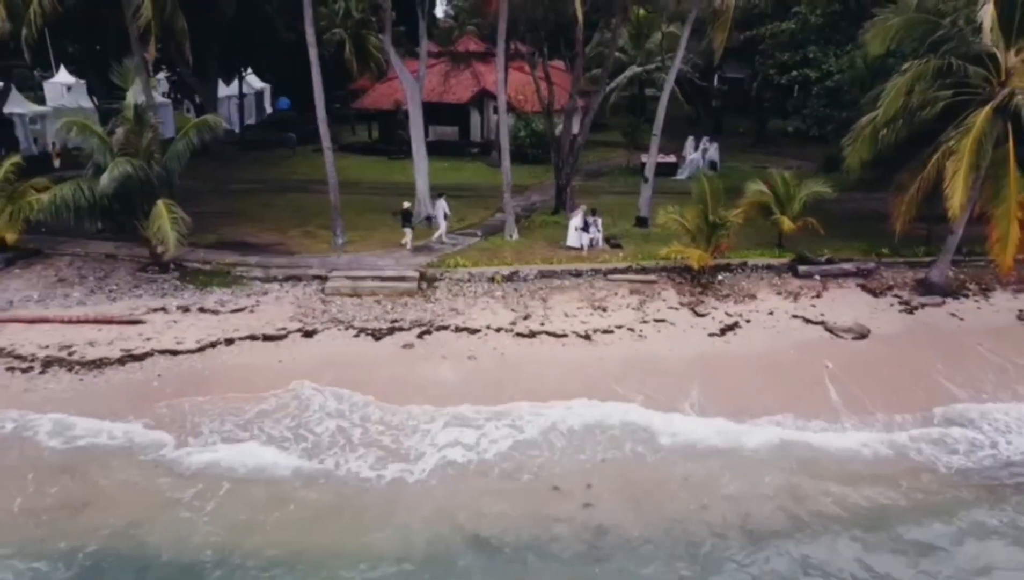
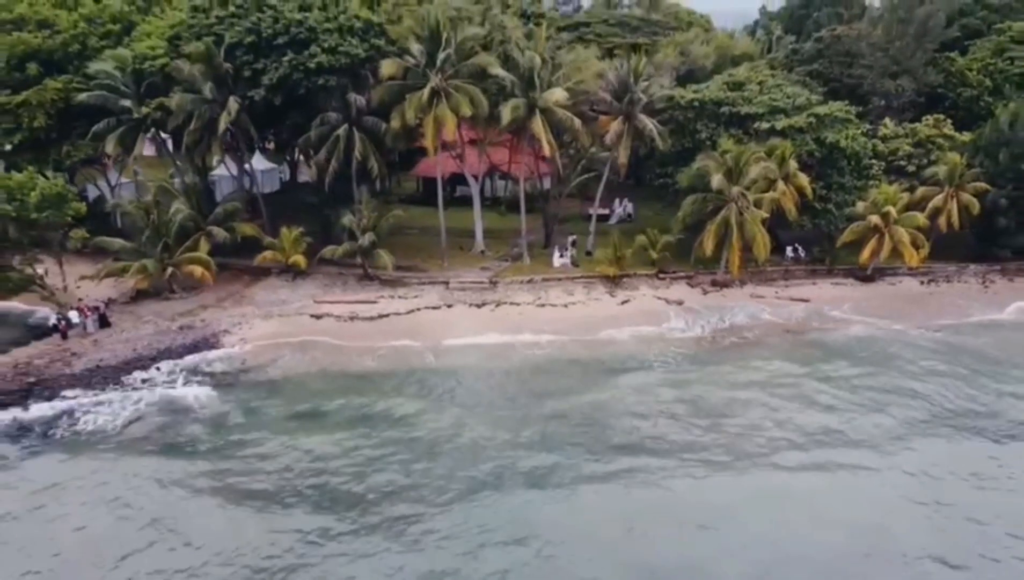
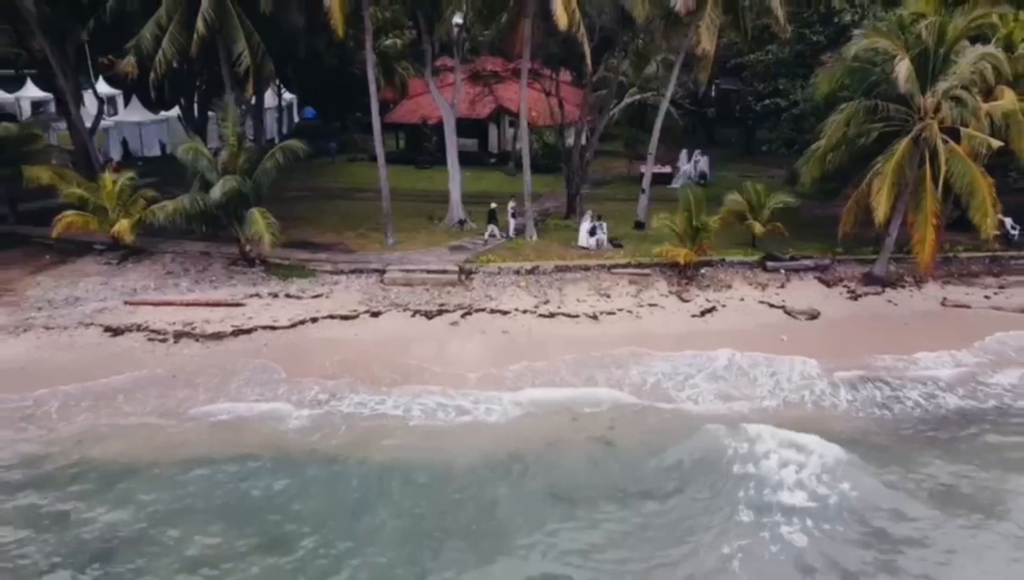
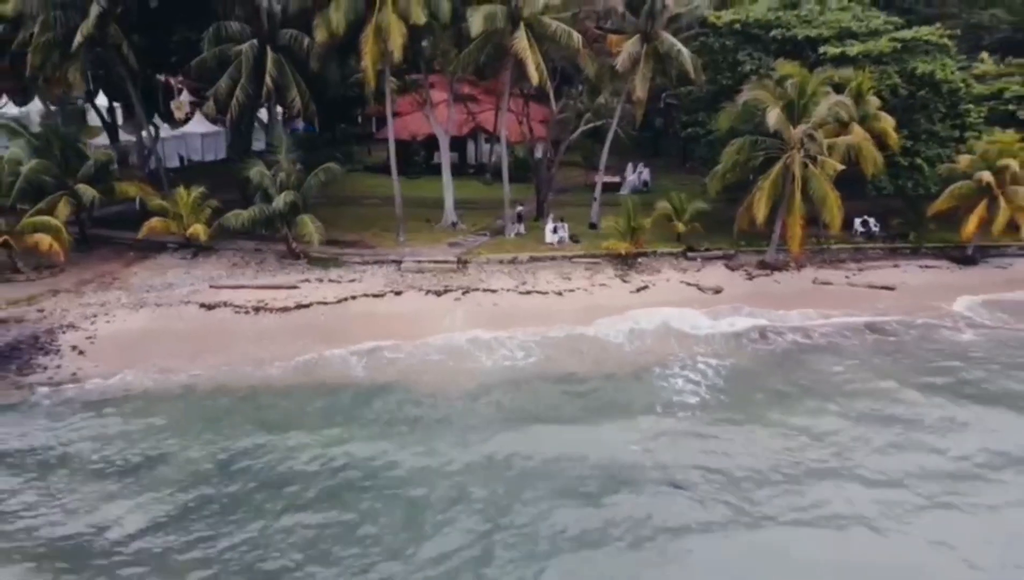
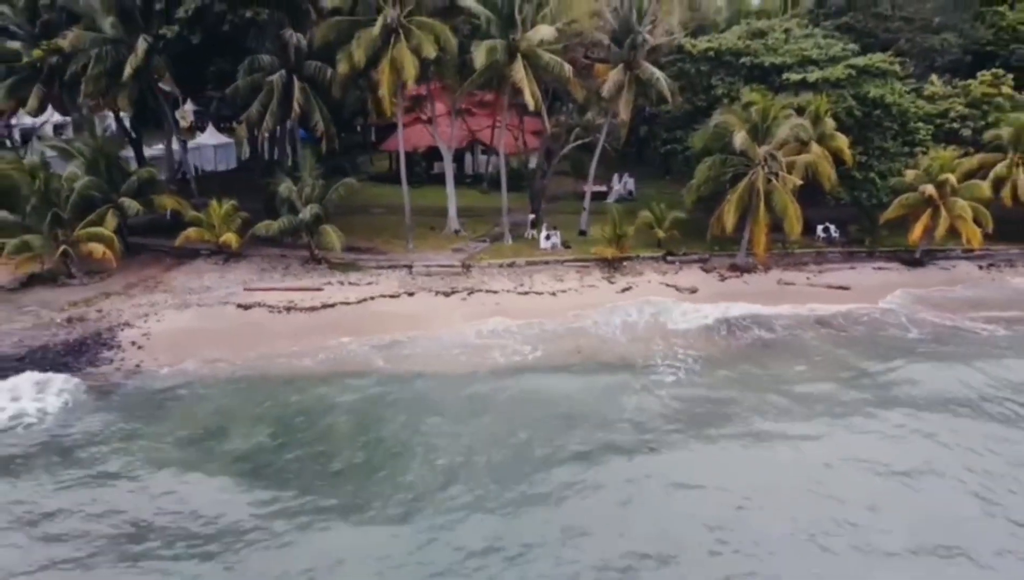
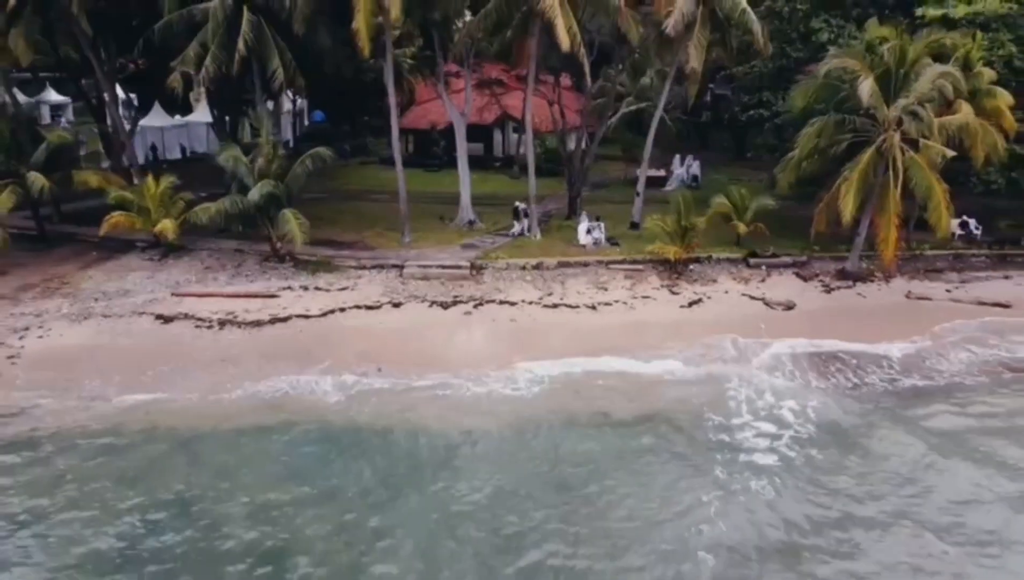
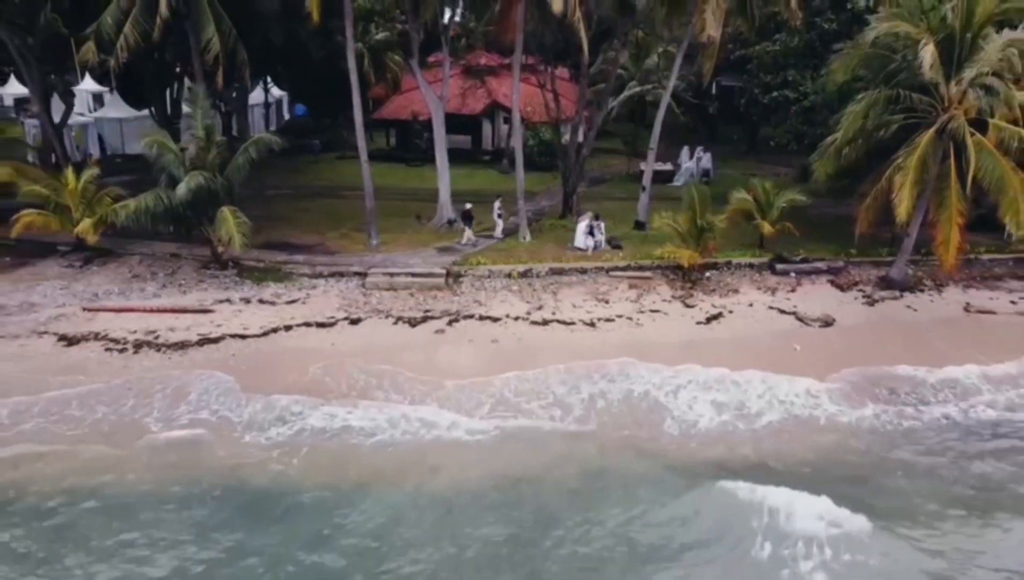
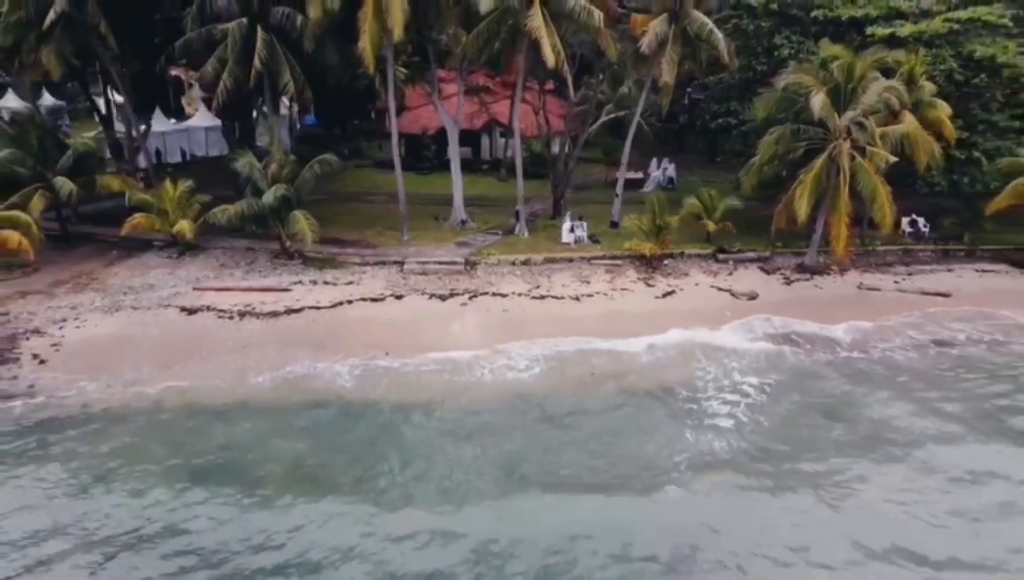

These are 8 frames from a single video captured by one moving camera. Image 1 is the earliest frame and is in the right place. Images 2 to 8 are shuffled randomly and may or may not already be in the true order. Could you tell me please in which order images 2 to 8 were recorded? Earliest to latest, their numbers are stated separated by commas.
7, 3, 6, 8, 4, 5, 2
